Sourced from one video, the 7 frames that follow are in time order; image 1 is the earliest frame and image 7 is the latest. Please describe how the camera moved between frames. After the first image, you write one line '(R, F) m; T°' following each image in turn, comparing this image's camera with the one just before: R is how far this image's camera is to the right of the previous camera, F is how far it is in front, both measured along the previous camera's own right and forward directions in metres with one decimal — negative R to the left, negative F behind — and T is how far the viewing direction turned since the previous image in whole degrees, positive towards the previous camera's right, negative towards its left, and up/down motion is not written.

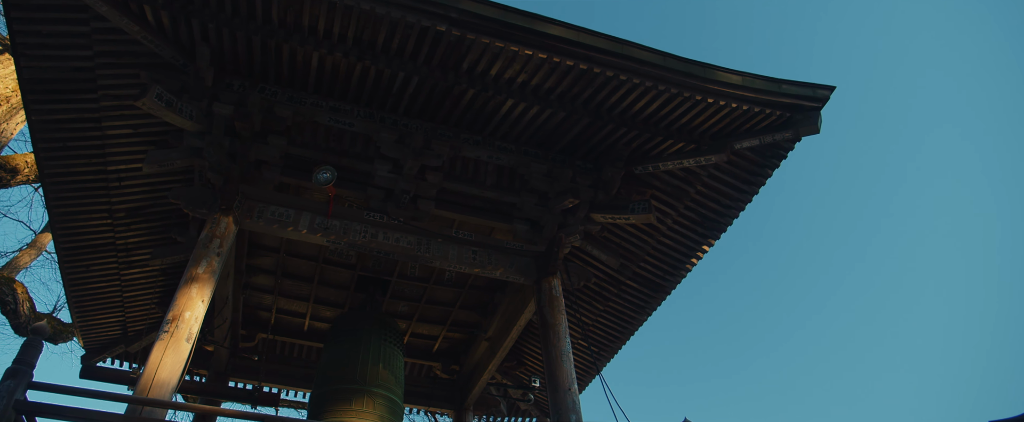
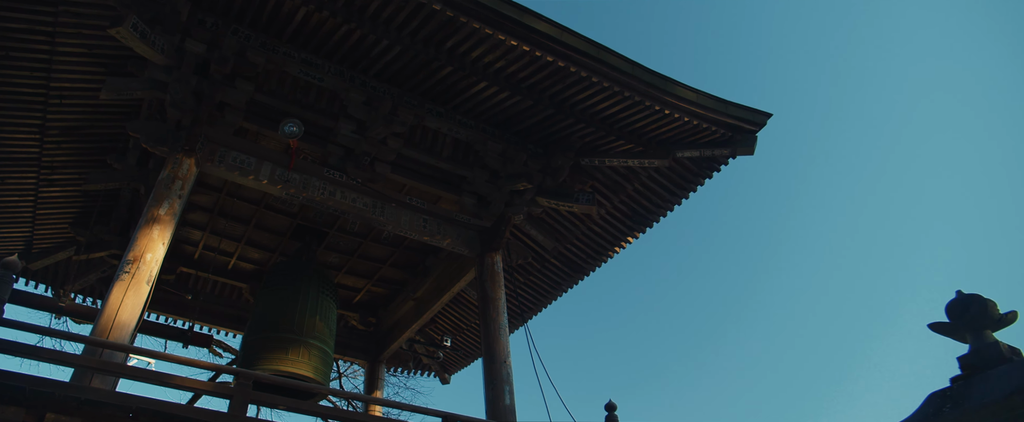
(-0.6, -0.2) m; +9°
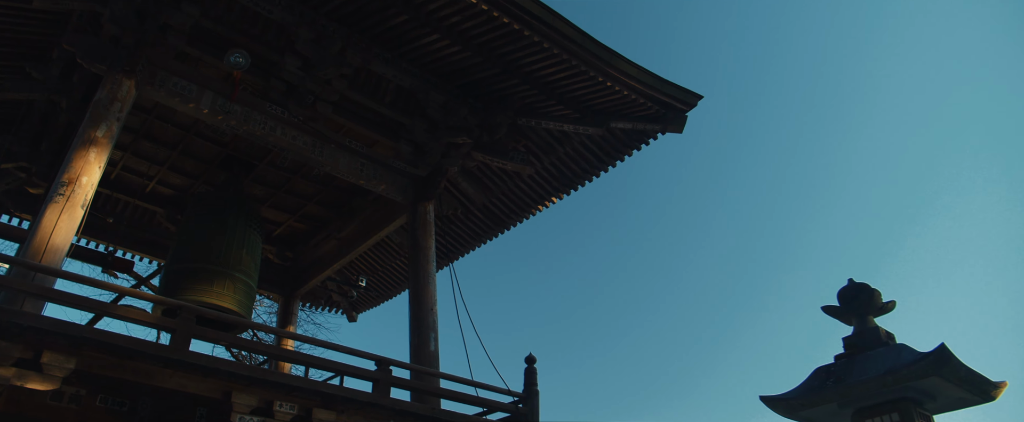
(-0.3, -0.2) m; +8°
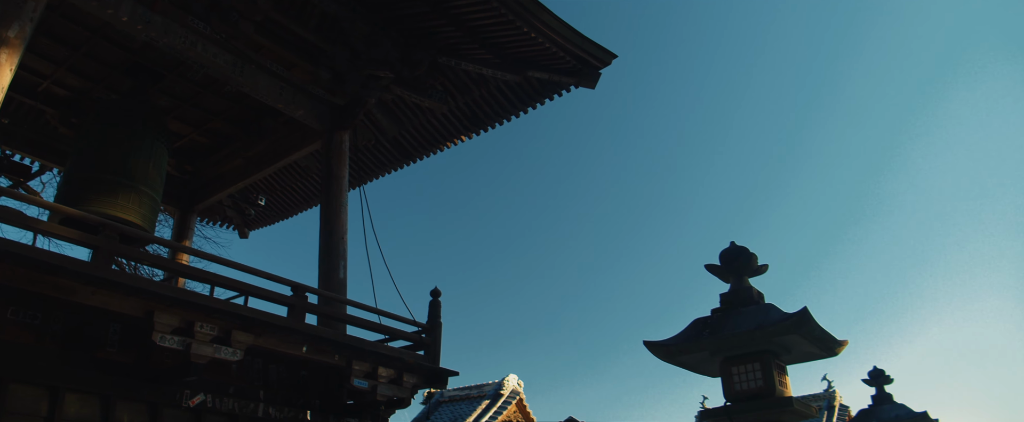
(-0.3, -0.3) m; +10°
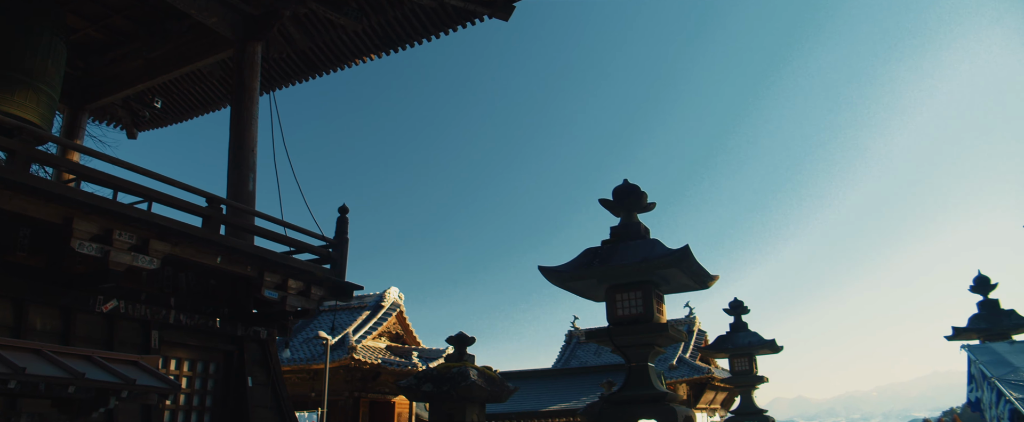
(-0.3, -0.4) m; +10°
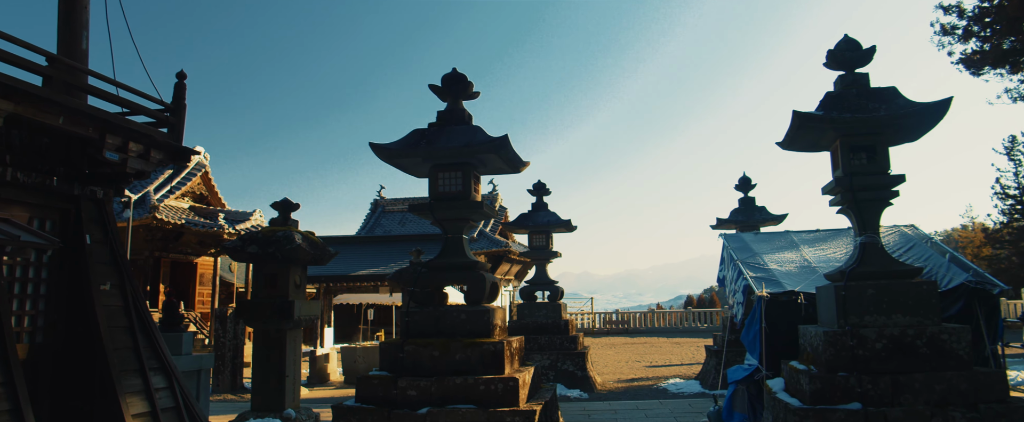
(-0.3, -0.9) m; +16°
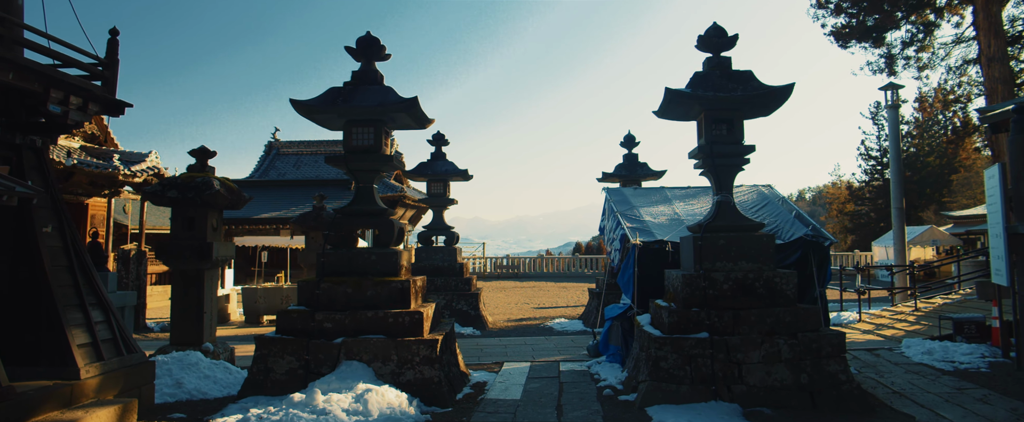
(-0.3, -1.3) m; +9°
